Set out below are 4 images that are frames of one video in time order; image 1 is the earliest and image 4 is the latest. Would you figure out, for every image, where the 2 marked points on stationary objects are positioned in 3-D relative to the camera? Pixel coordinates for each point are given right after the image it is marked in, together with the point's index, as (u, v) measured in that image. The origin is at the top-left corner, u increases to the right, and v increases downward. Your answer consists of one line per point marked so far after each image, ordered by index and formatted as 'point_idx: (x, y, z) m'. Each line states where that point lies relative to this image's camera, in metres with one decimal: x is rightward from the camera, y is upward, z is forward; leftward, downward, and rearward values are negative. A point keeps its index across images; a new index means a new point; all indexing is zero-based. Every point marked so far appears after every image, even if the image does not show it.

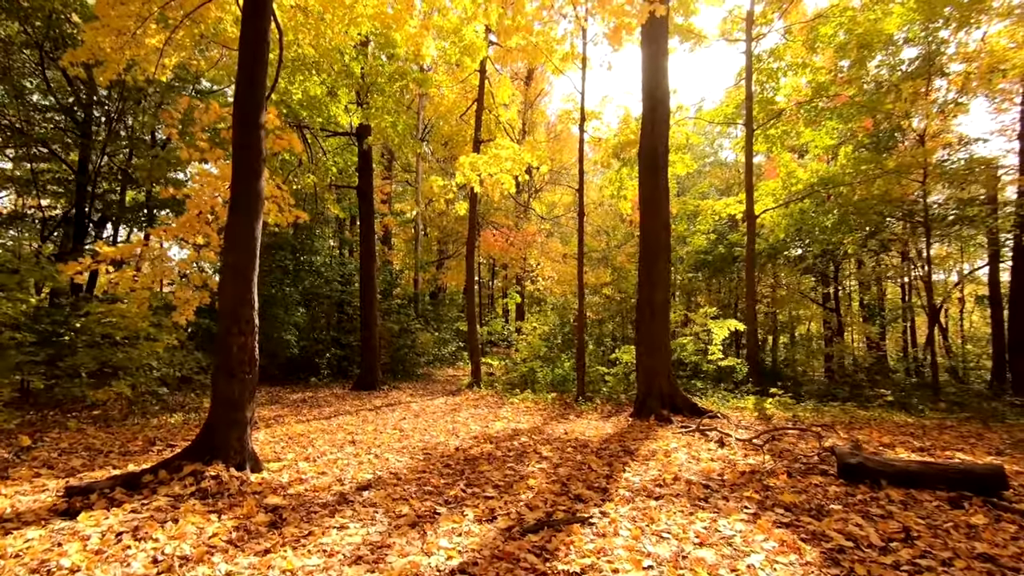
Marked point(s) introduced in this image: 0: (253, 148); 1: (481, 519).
0: (-2.4, +1.2, +4.5) m
1: (-0.2, -1.6, +3.4) m
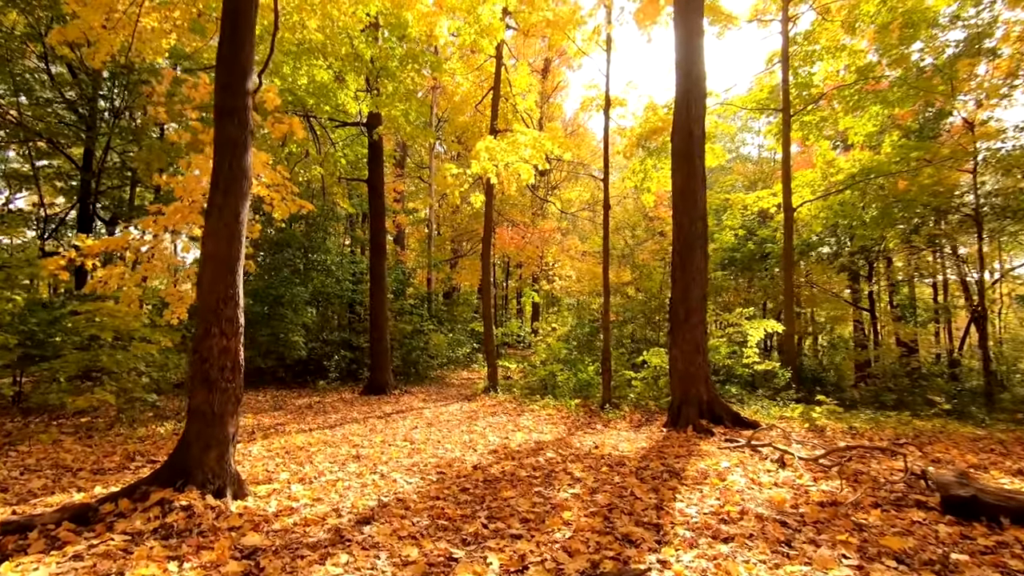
0: (-2.1, +1.3, +3.8) m
1: (0.0, -1.6, +2.7) m
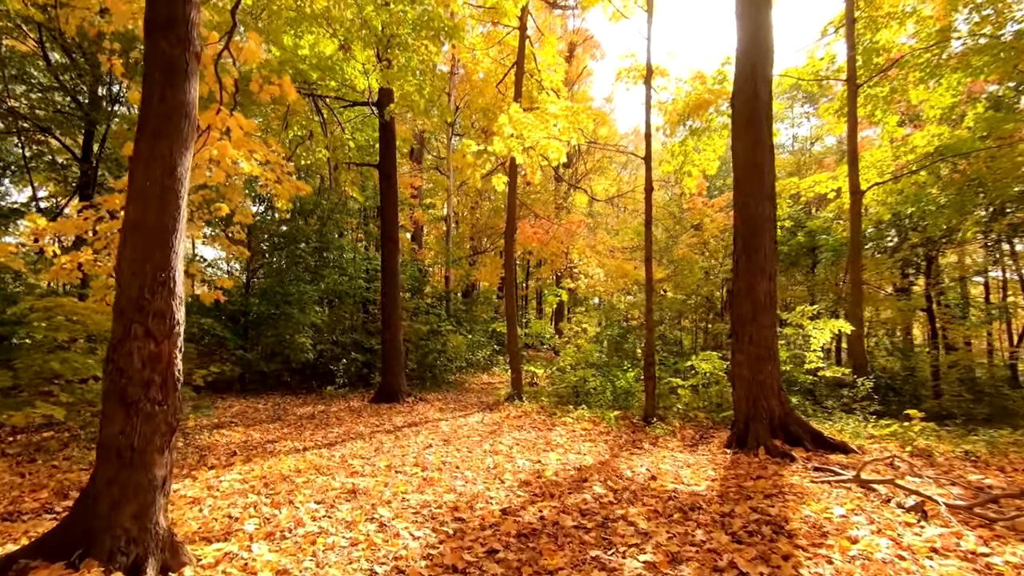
0: (-1.9, +1.4, +2.7) m
1: (+0.2, -1.5, +1.5) m
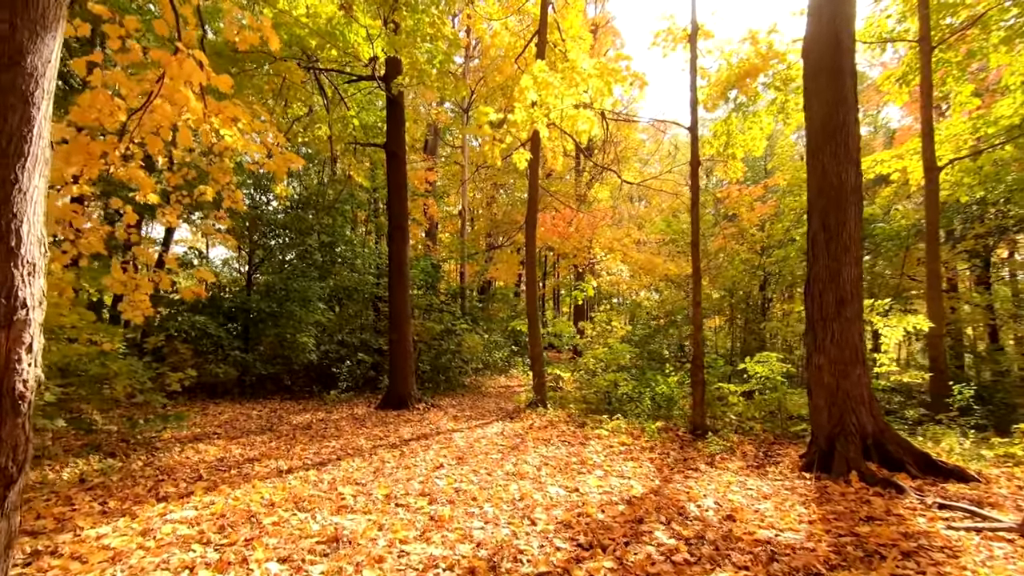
0: (-1.7, +1.5, +1.7) m
1: (+0.4, -1.3, +0.5) m
